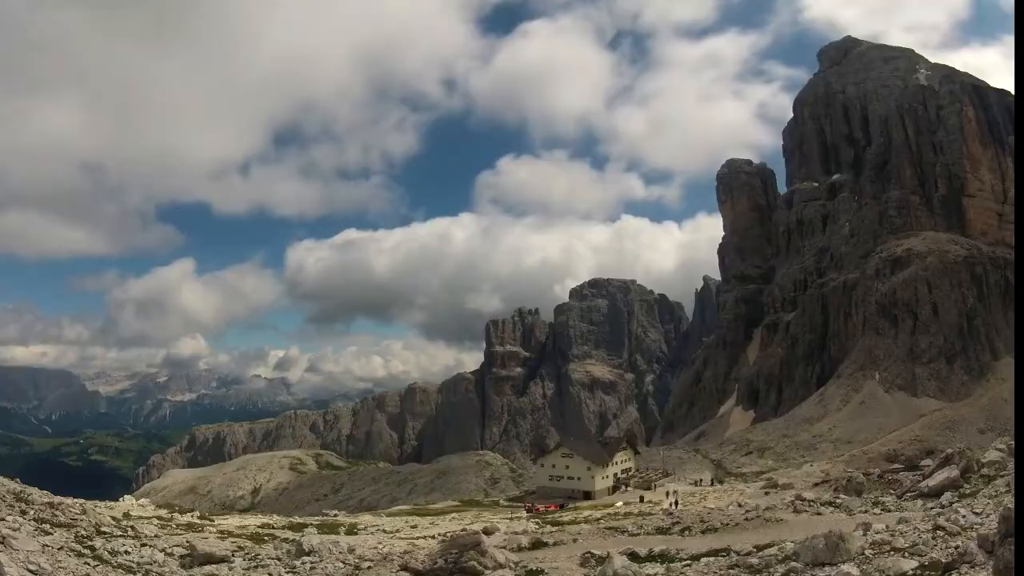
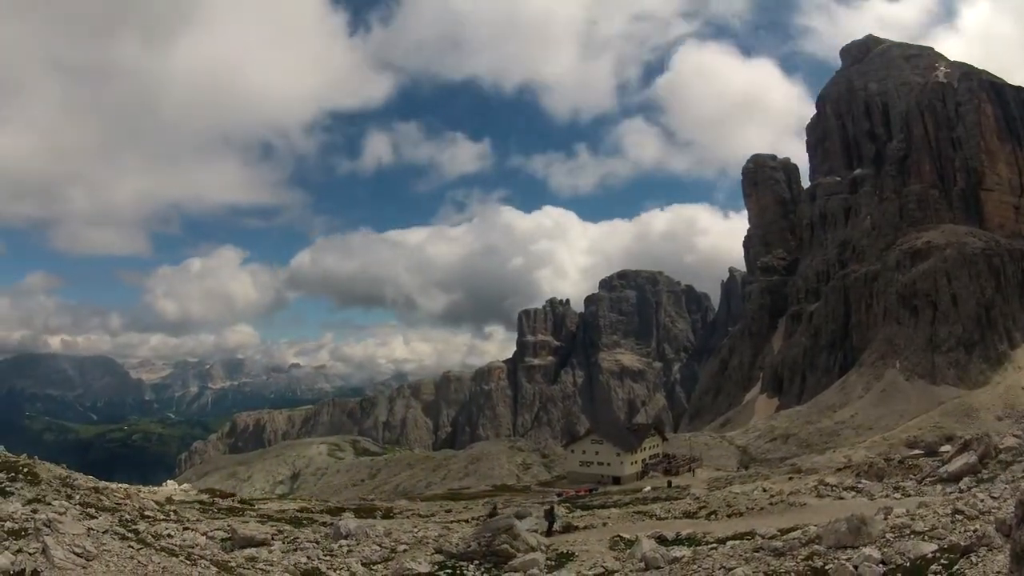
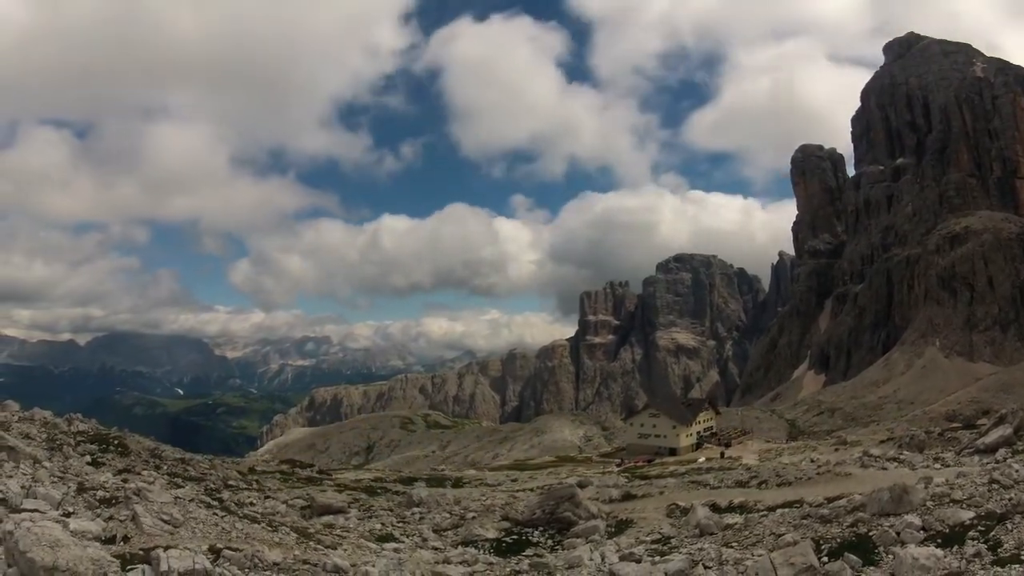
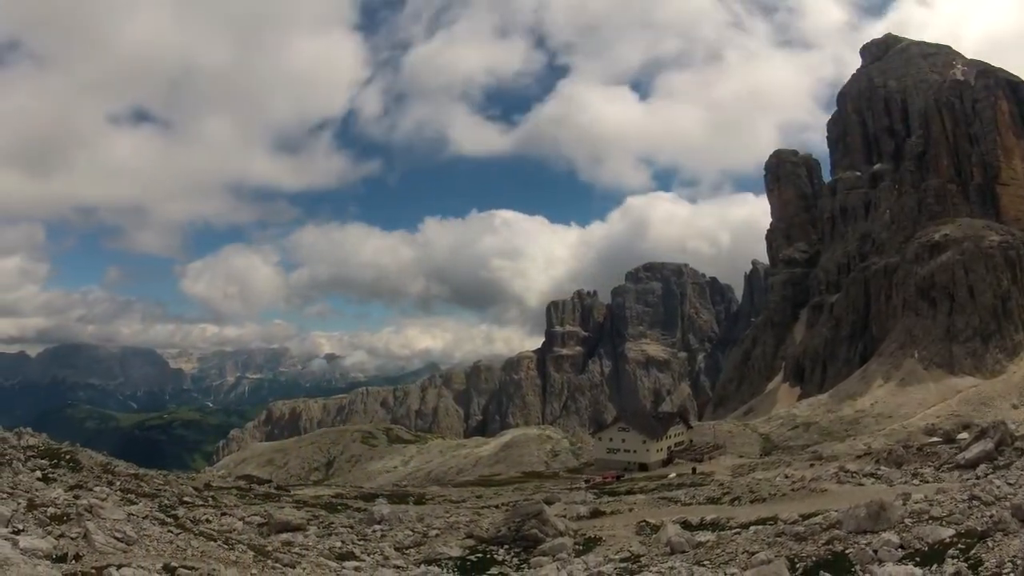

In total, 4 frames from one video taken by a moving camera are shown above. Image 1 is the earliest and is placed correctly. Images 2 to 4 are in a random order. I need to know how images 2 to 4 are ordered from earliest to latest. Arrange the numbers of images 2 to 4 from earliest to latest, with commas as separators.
2, 4, 3
